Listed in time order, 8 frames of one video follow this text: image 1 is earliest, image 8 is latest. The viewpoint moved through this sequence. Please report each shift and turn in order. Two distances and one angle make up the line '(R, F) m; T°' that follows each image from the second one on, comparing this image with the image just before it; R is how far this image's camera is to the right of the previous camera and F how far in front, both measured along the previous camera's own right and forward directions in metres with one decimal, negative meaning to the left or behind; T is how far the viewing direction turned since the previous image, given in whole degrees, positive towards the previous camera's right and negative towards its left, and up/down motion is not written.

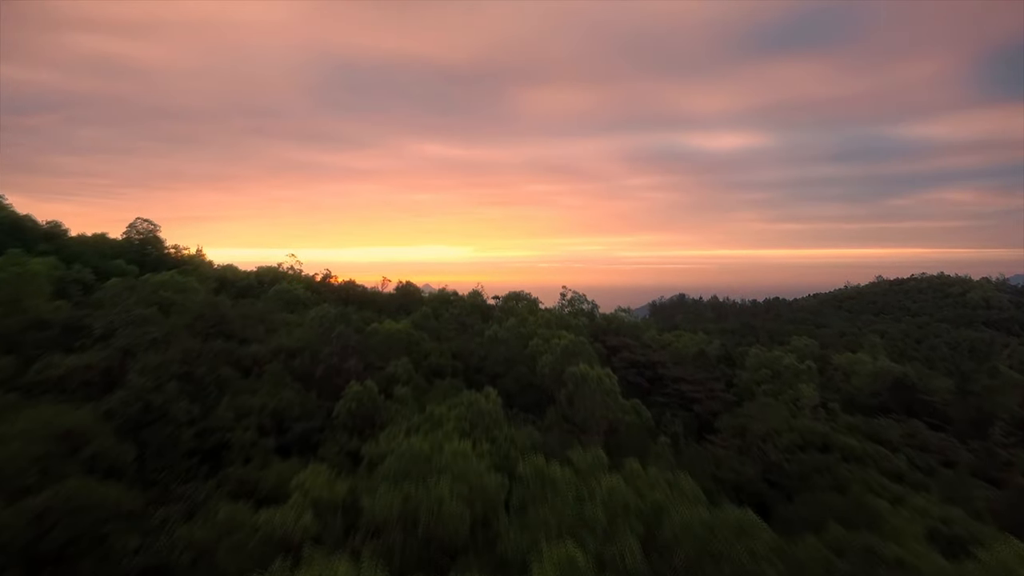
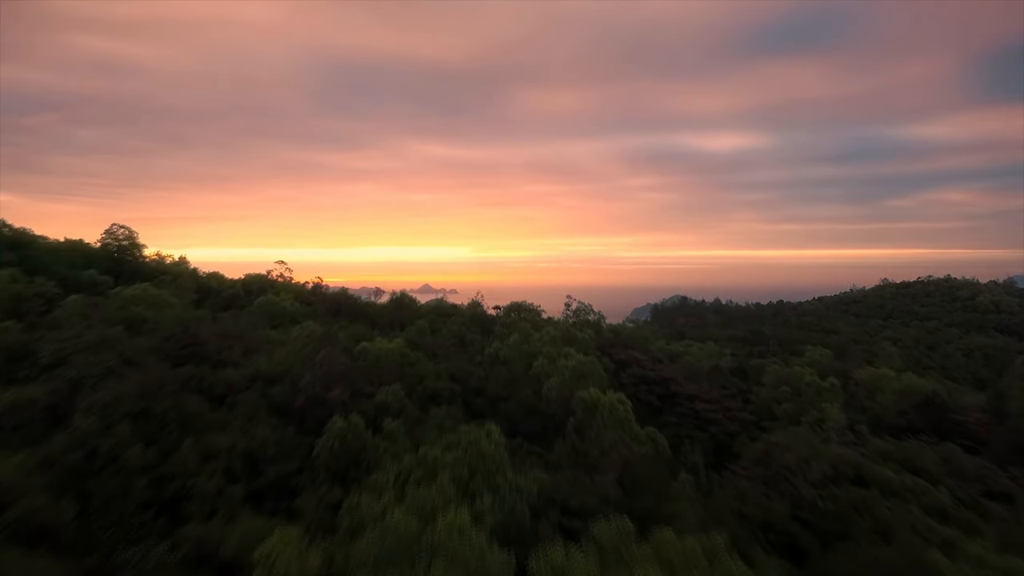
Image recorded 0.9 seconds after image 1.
(-0.1, +0.9) m; 0°
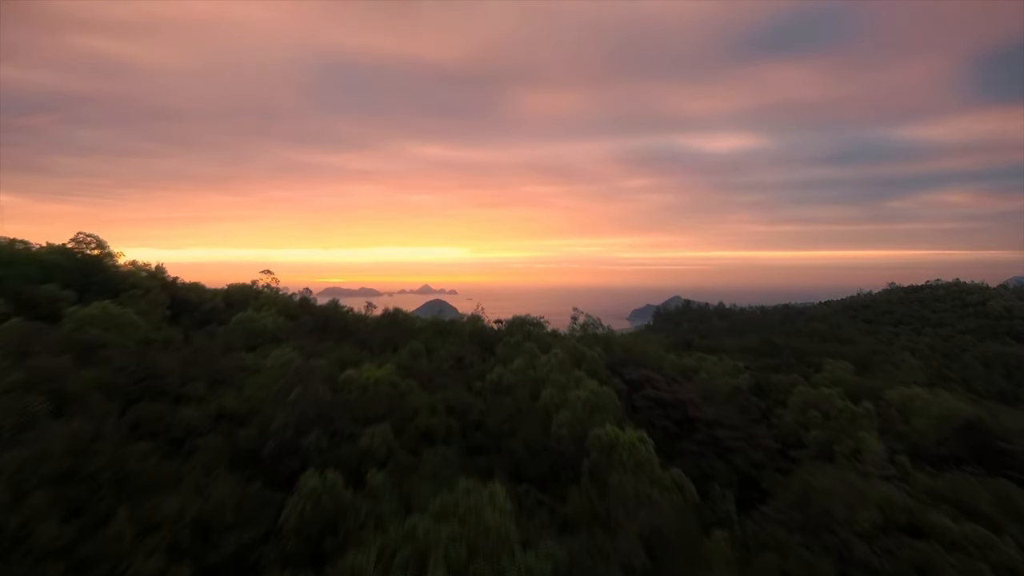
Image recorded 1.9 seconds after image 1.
(-0.1, +1.1) m; 0°
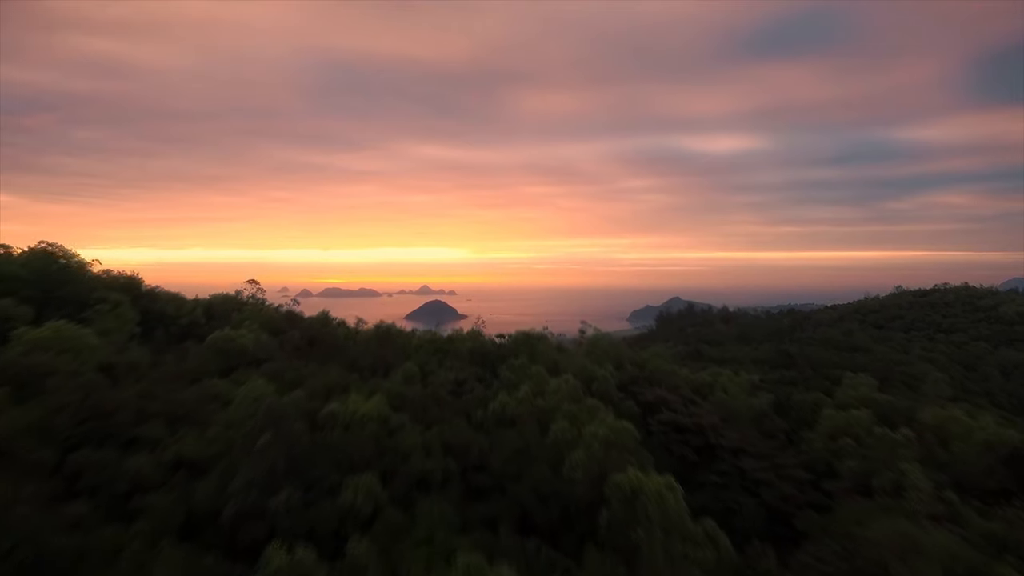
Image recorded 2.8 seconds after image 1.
(-0.1, +1.0) m; 0°
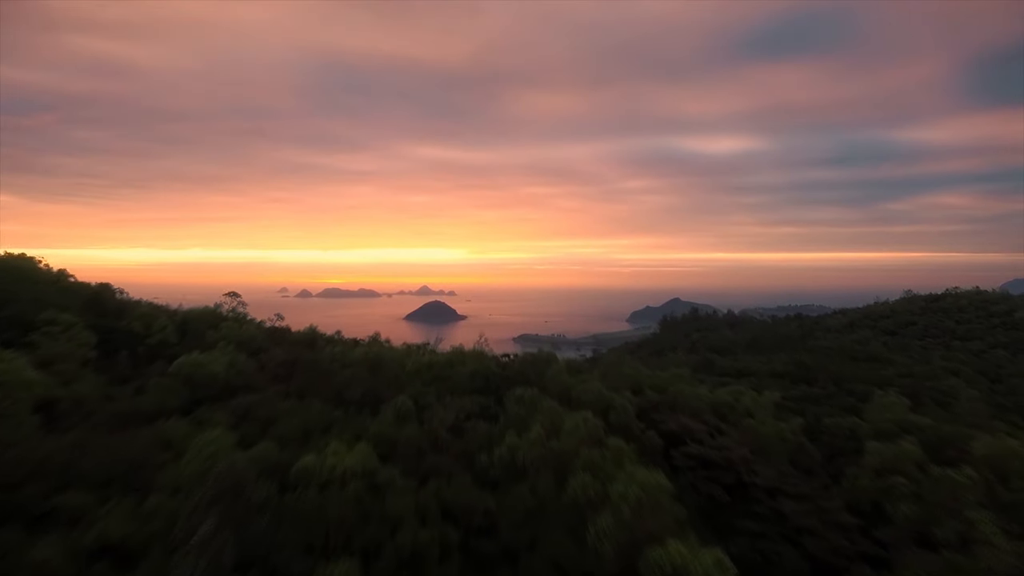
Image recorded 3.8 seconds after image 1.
(-0.1, +1.2) m; 0°
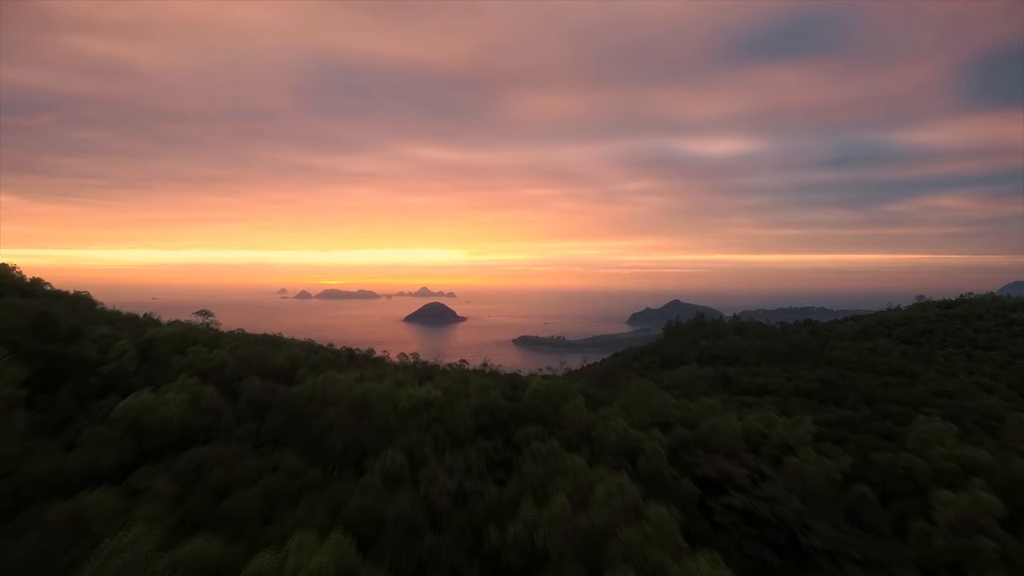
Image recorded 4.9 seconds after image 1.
(-0.2, +1.5) m; 0°
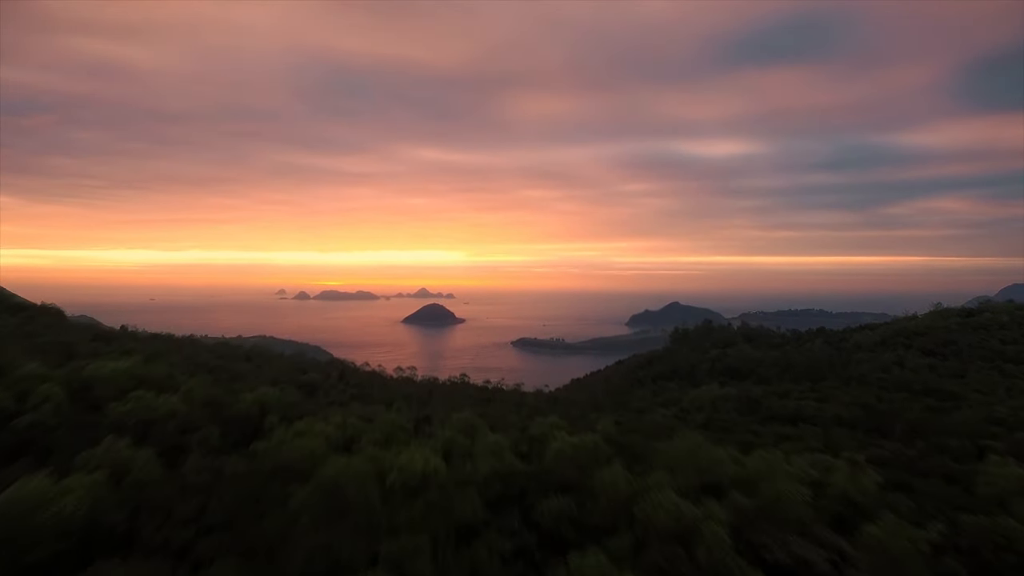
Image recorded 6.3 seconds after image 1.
(-0.2, +1.9) m; 0°
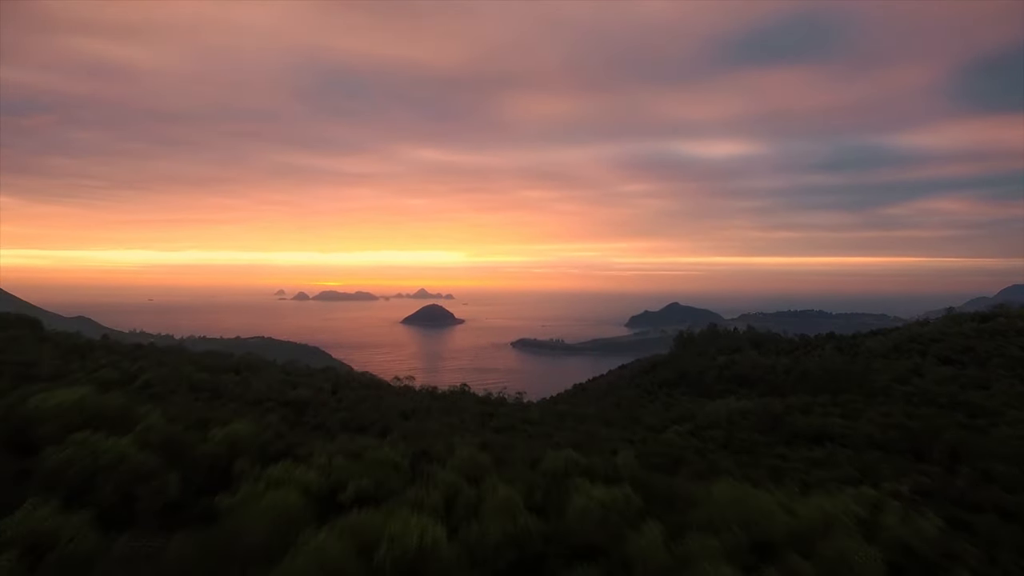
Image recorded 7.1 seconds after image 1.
(-0.2, +1.3) m; 0°
